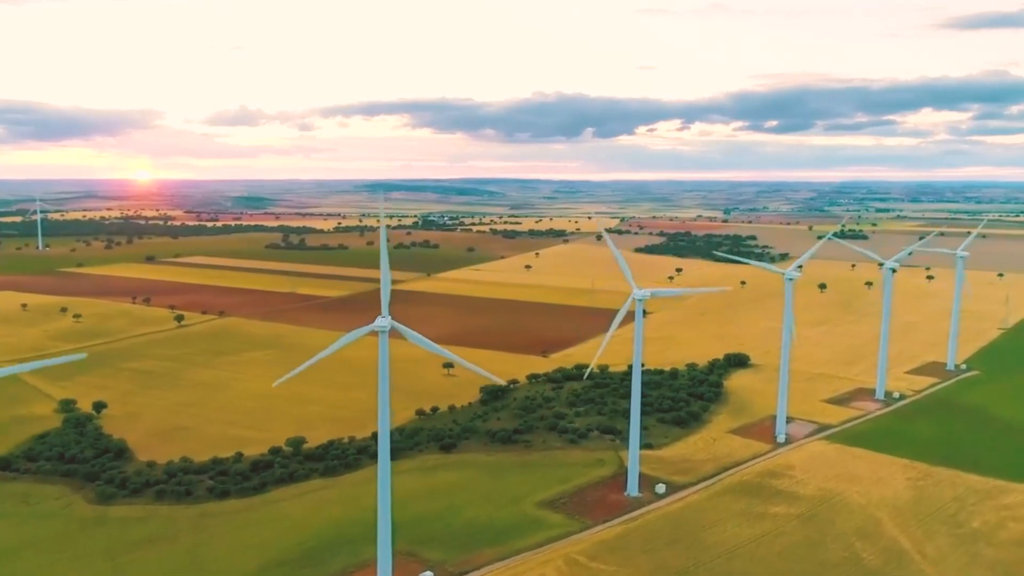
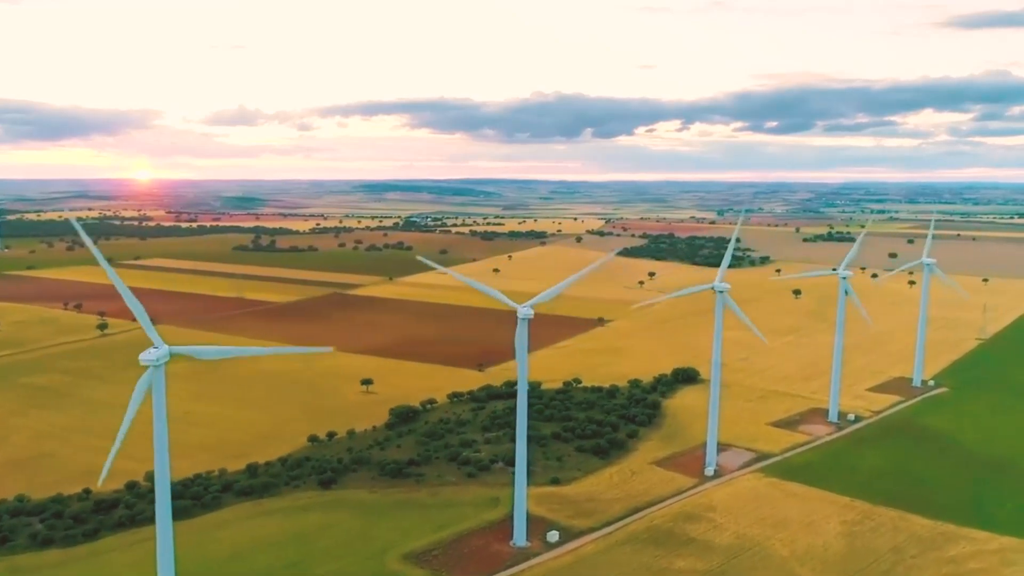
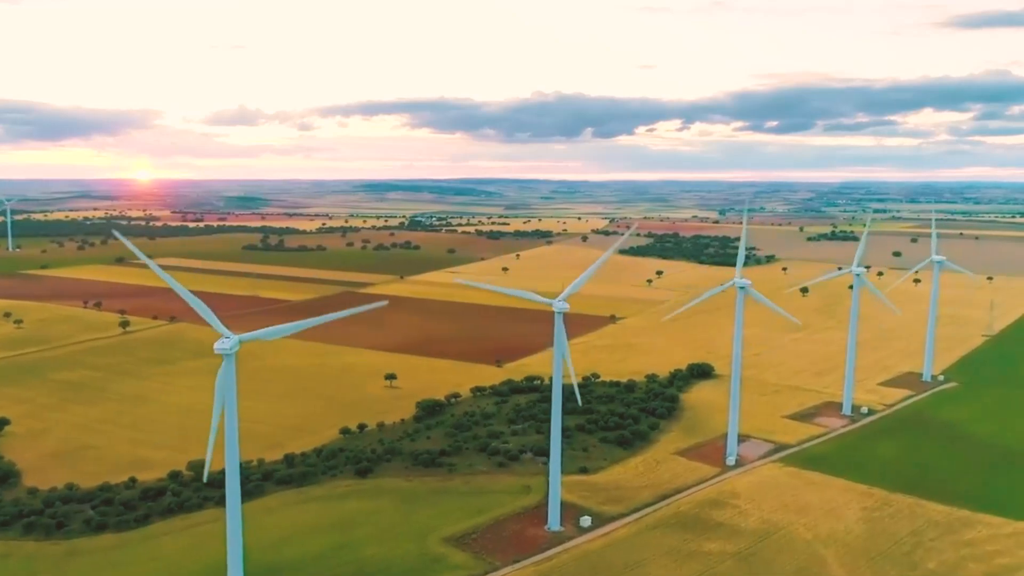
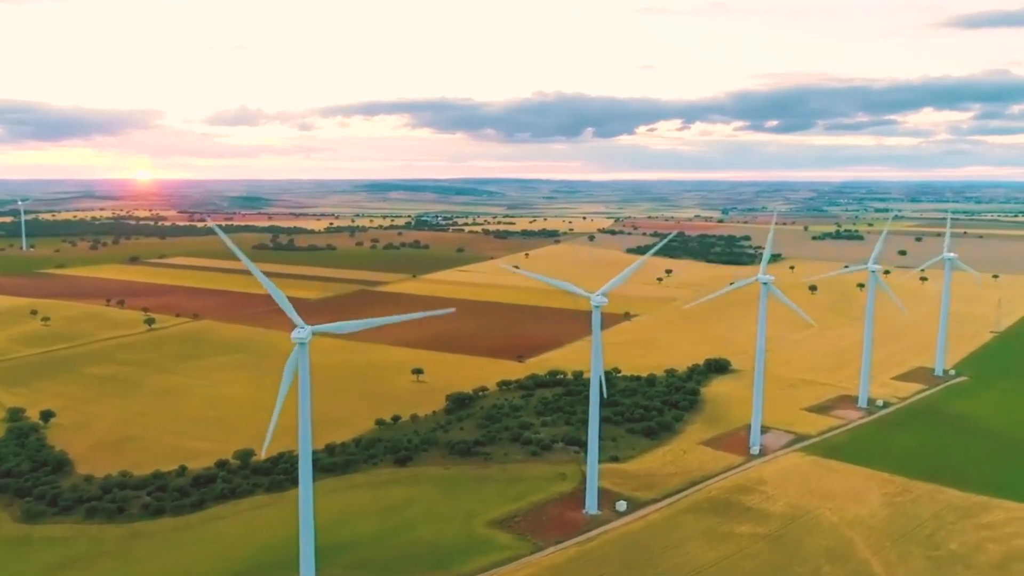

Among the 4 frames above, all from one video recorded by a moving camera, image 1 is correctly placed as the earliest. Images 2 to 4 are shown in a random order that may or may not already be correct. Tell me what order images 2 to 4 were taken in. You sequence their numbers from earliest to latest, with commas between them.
4, 3, 2
